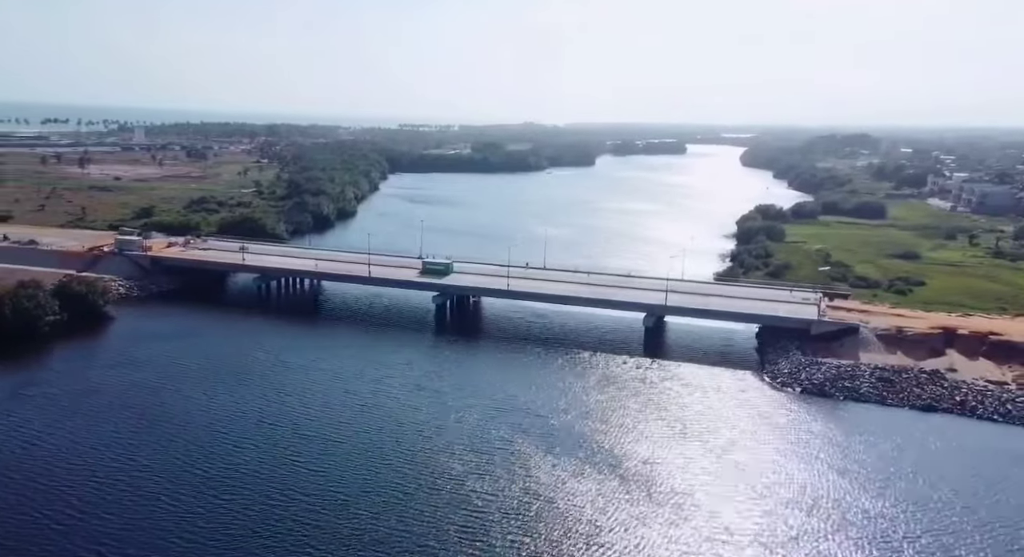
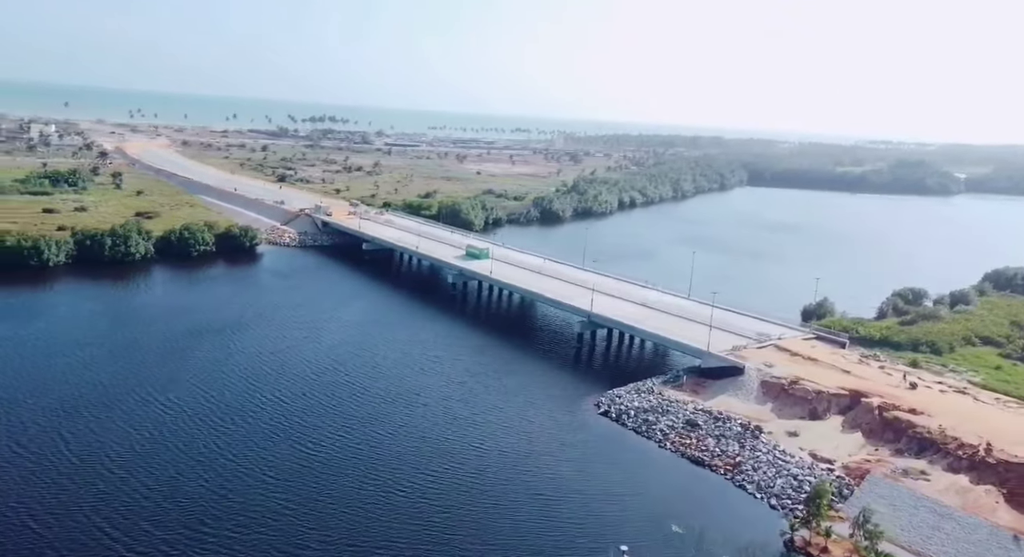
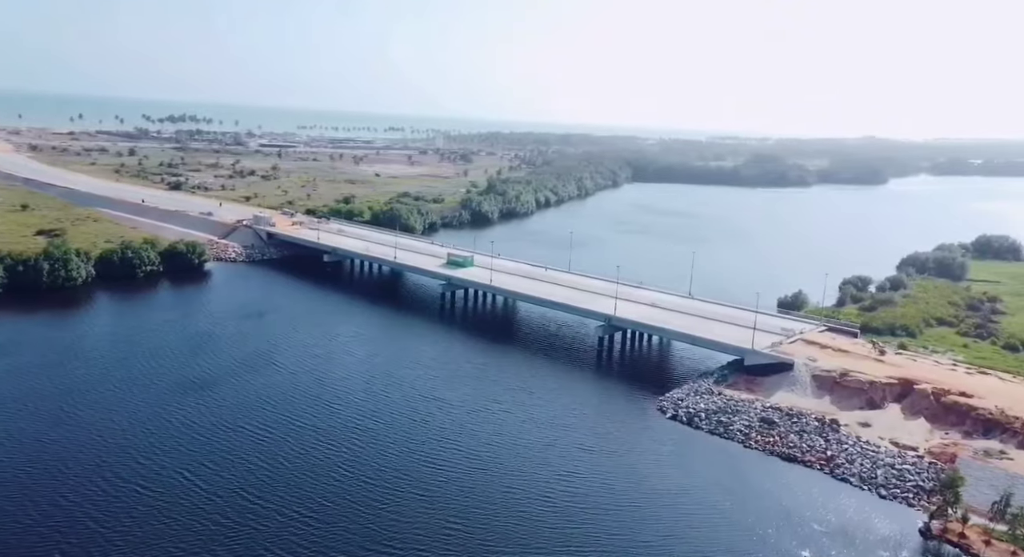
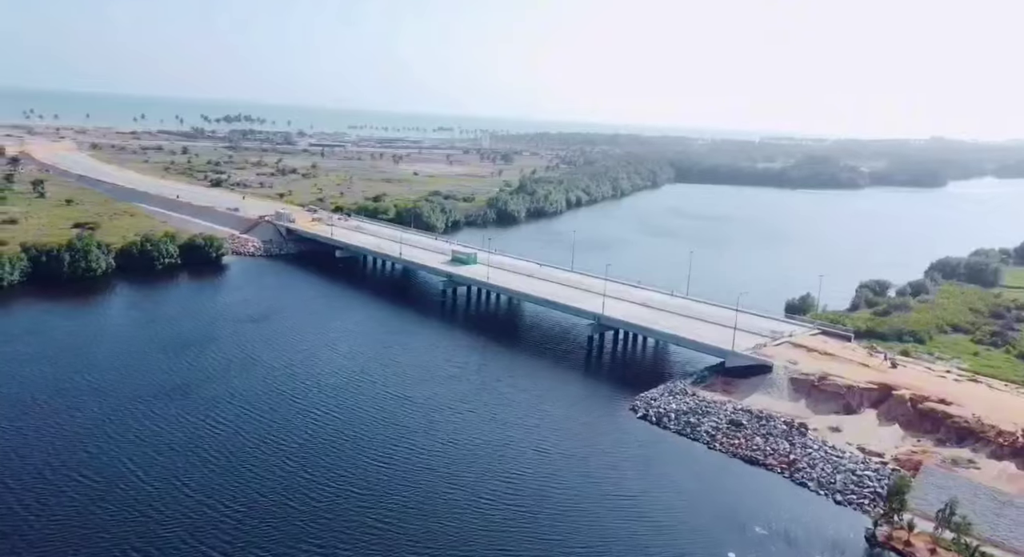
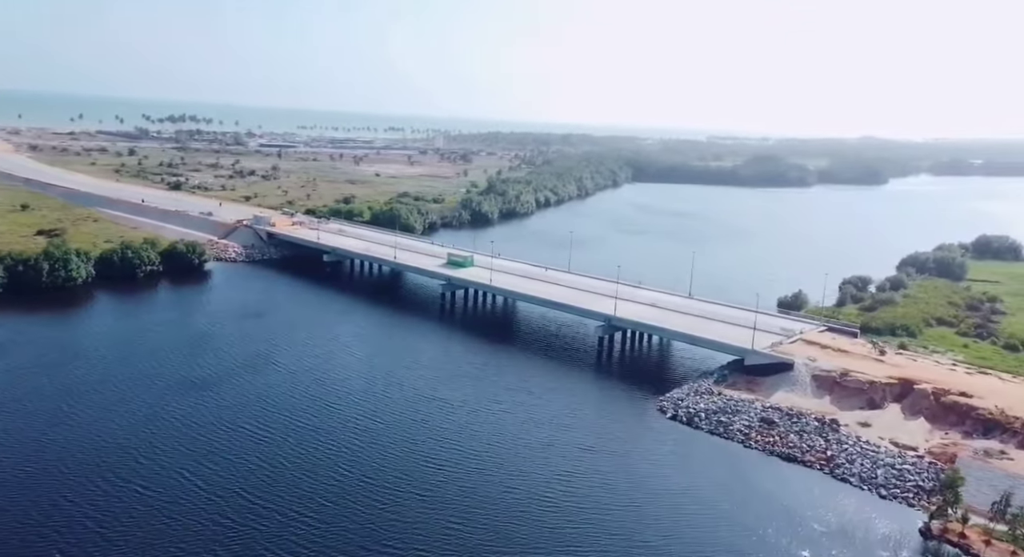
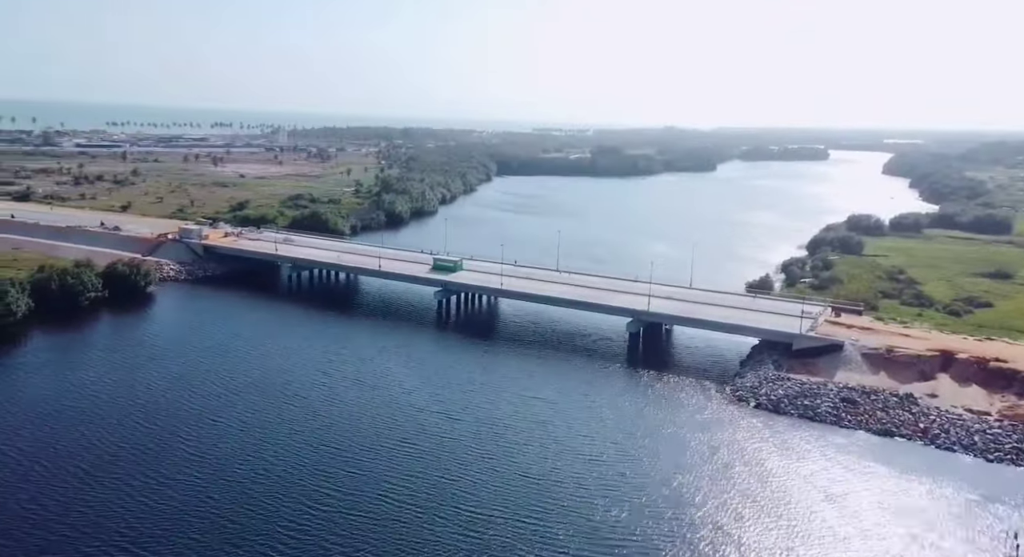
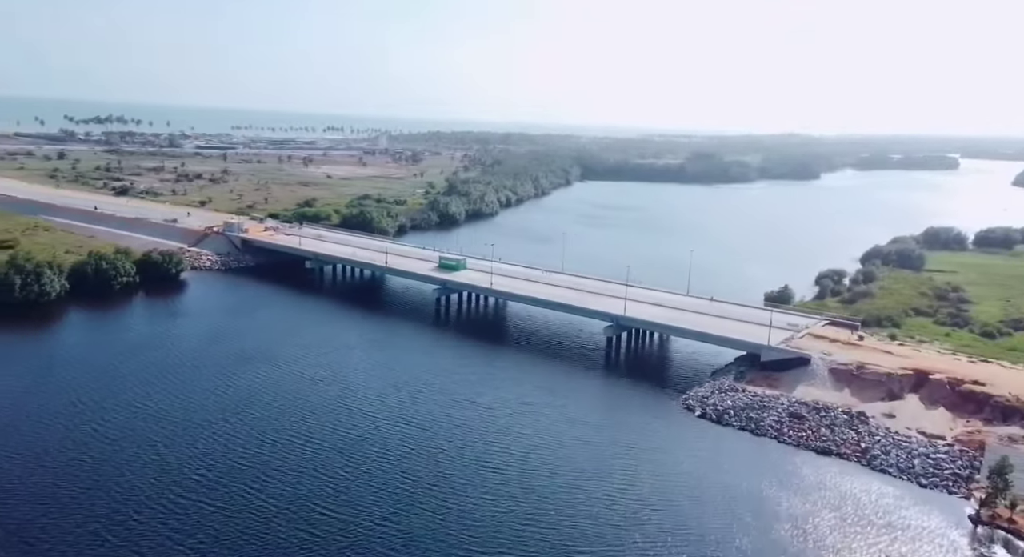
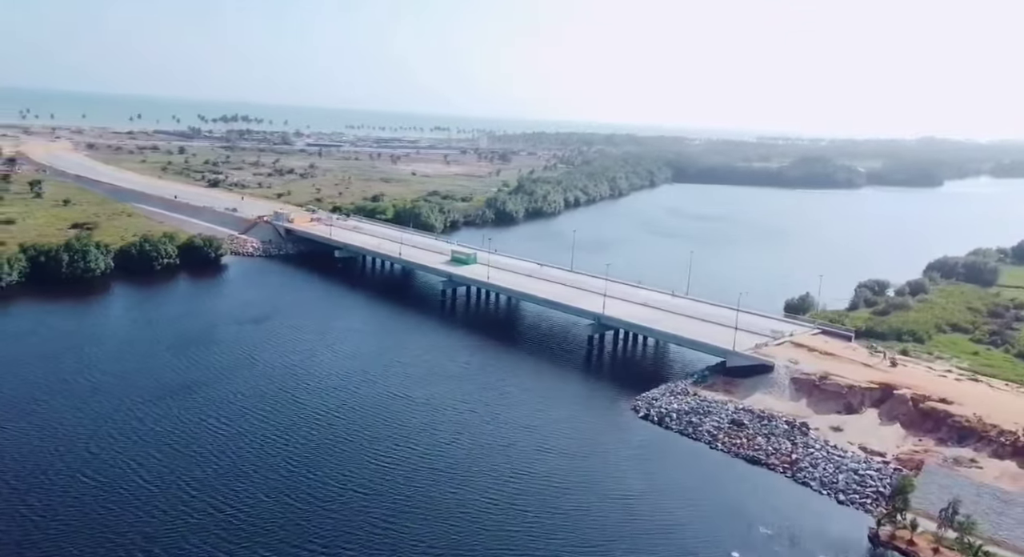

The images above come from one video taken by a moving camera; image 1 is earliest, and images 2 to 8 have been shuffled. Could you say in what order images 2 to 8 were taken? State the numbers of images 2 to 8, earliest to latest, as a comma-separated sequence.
6, 7, 8, 5, 4, 3, 2
